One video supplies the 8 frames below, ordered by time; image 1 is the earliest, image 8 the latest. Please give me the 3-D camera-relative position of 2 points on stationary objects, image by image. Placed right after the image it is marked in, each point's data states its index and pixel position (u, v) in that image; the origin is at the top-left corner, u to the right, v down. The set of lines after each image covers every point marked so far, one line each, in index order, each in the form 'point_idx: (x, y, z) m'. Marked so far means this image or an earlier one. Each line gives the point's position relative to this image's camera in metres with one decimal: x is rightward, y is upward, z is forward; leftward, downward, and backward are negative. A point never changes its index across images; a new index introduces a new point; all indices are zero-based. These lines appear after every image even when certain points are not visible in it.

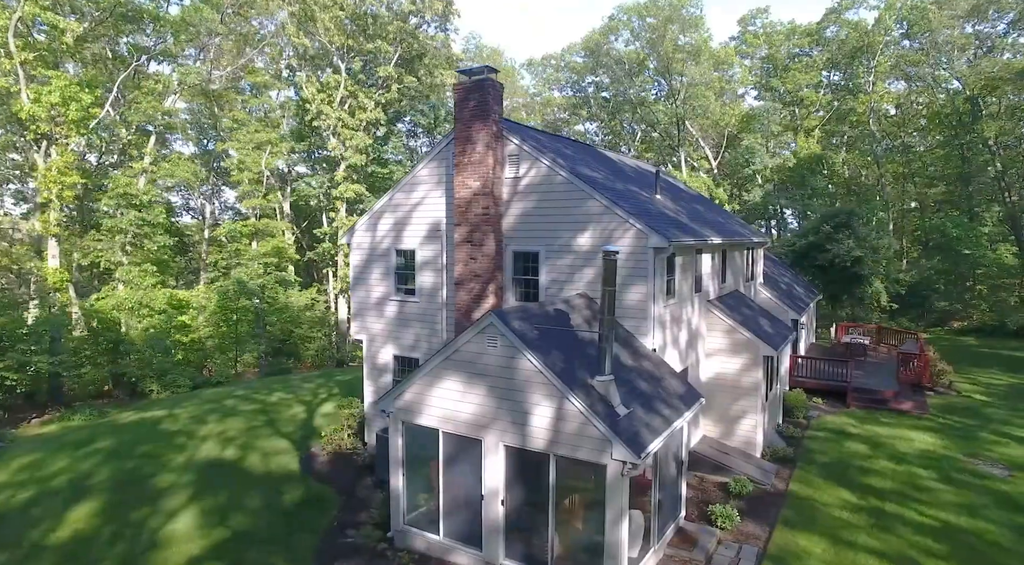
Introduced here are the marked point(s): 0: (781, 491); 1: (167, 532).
0: (+6.0, -4.6, +14.1) m
1: (-6.7, -4.8, +12.6) m
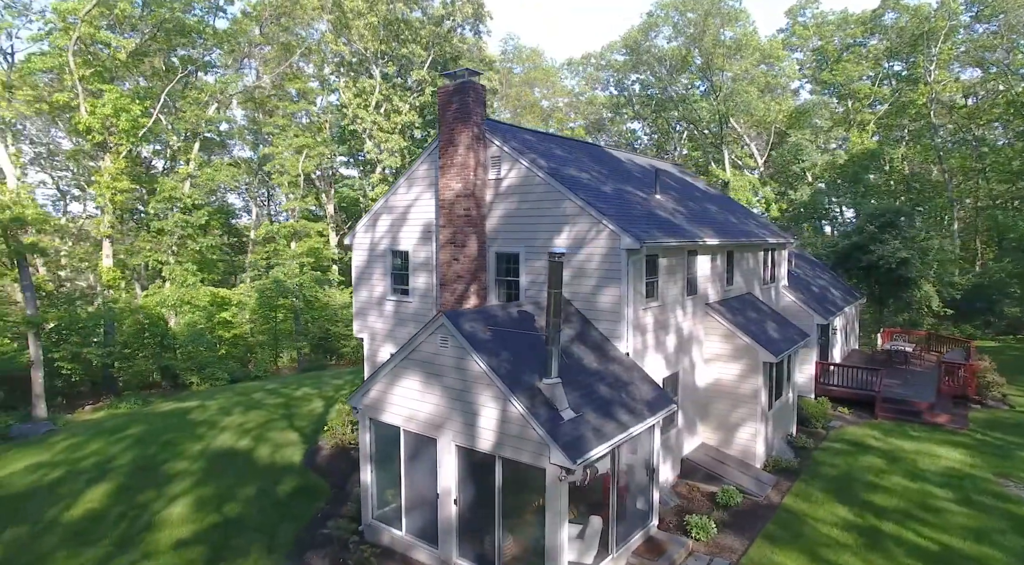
0: (+5.5, -4.7, +13.6) m
1: (-7.2, -4.8, +13.4) m
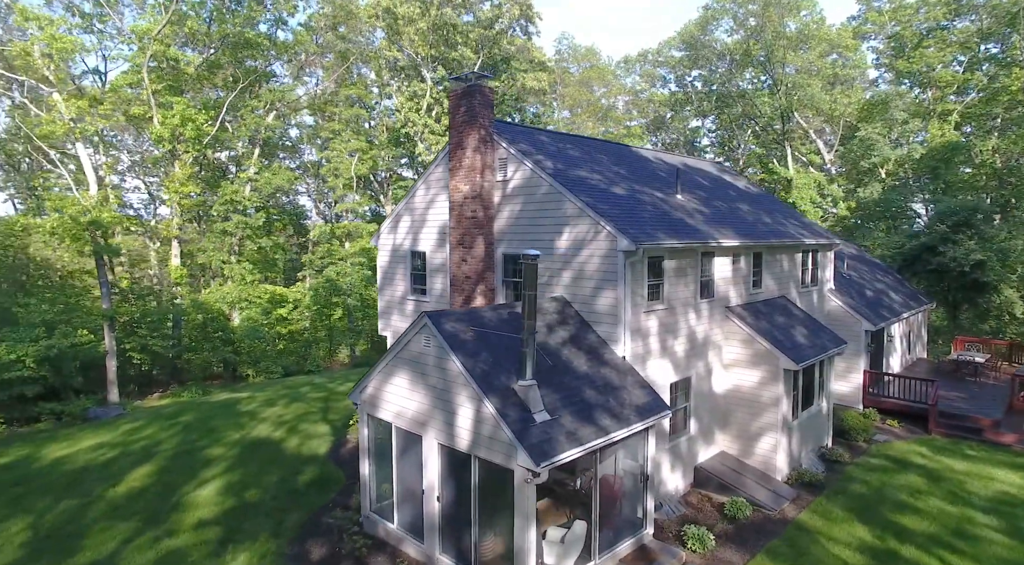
0: (+5.5, -4.8, +12.9) m
1: (-7.1, -4.7, +14.3) m
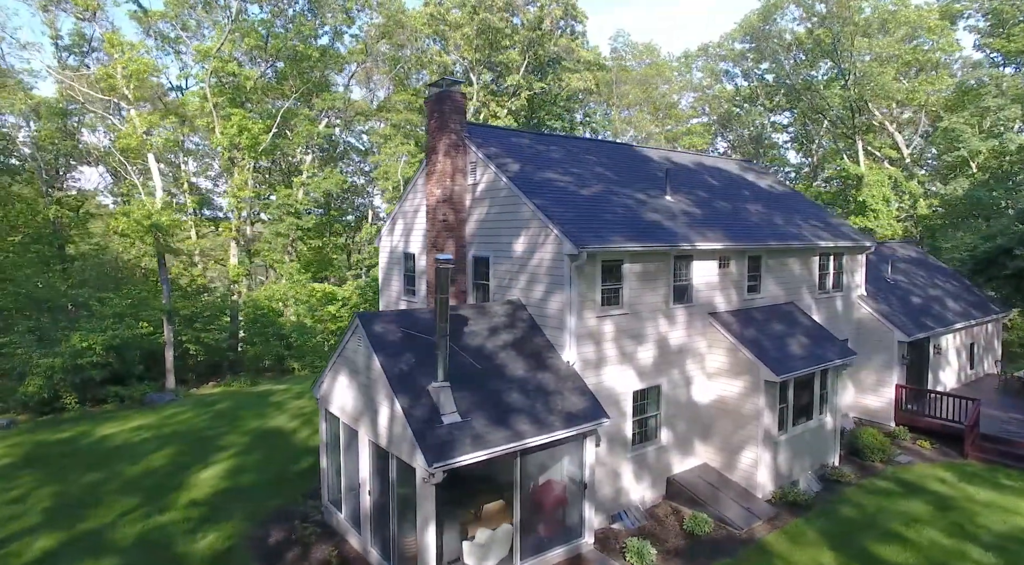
0: (+4.5, -4.9, +12.2) m
1: (-7.7, -4.7, +15.6) m
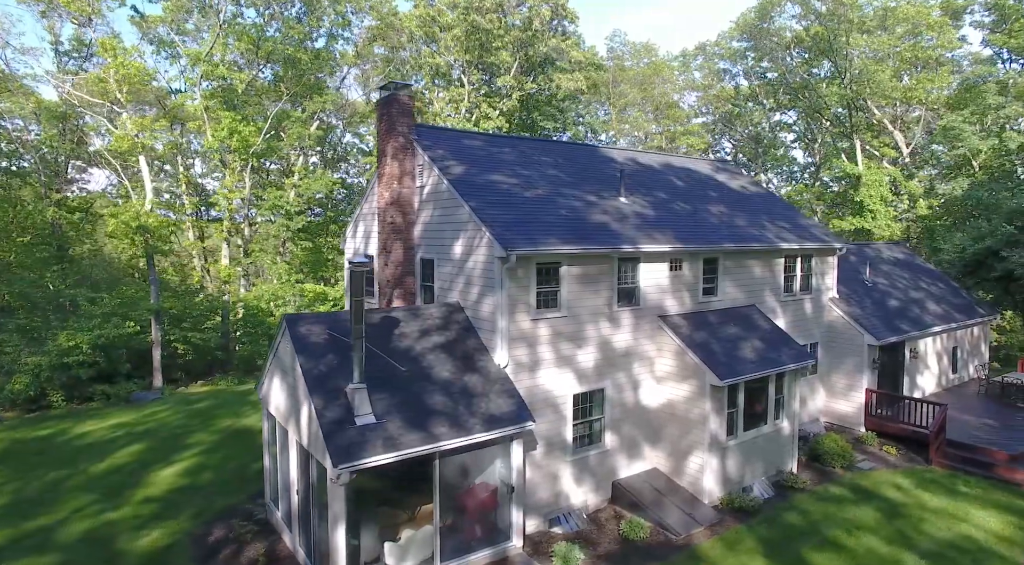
0: (+3.3, -4.9, +12.1) m
1: (-8.9, -4.7, +15.9) m
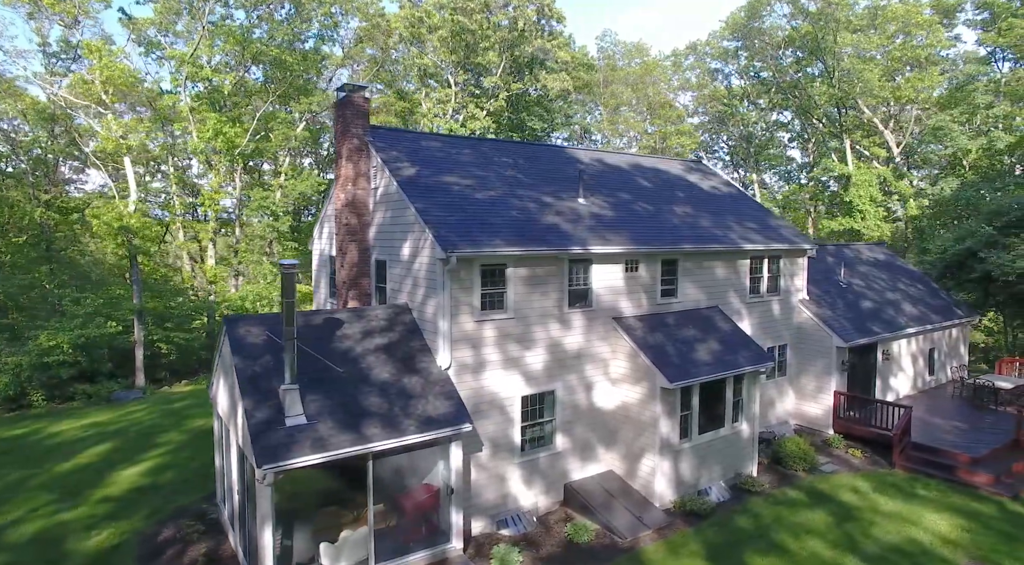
0: (+2.2, -5.0, +12.0) m
1: (-9.9, -4.8, +16.0) m
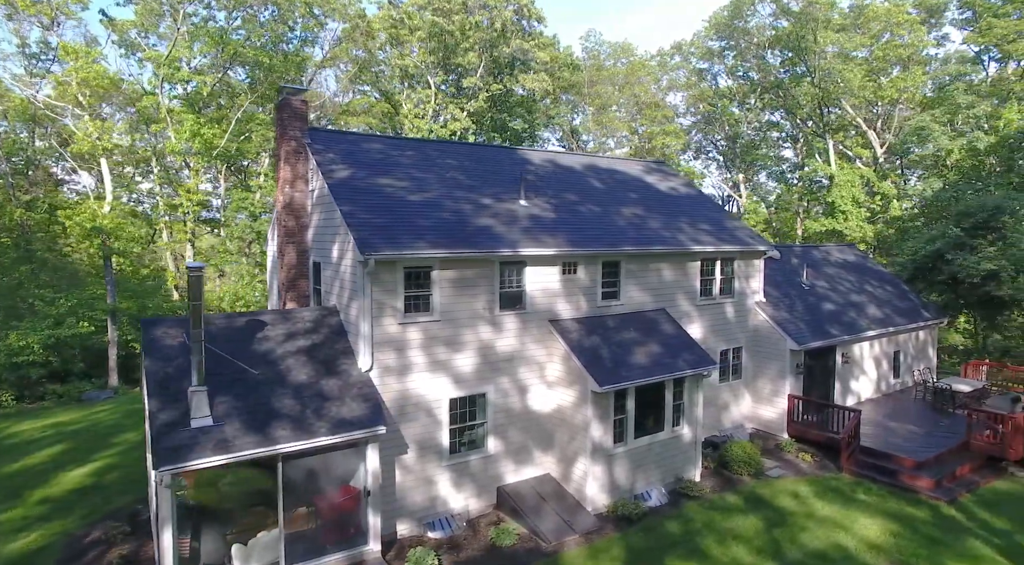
0: (+0.8, -5.0, +11.9) m
1: (-11.2, -4.8, +16.1) m
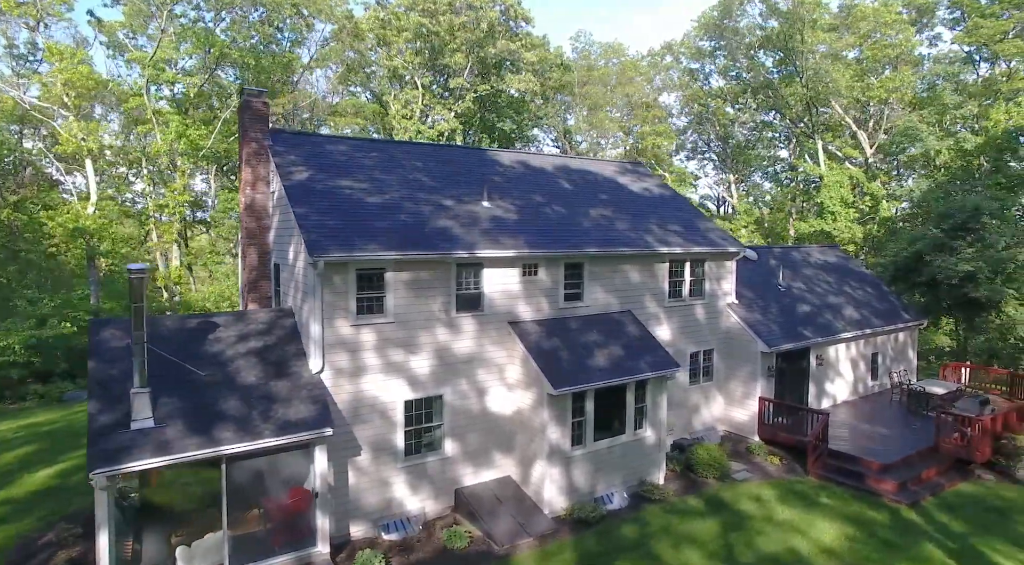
0: (-0.1, -5.1, +11.9) m
1: (-12.1, -4.8, +16.2) m
